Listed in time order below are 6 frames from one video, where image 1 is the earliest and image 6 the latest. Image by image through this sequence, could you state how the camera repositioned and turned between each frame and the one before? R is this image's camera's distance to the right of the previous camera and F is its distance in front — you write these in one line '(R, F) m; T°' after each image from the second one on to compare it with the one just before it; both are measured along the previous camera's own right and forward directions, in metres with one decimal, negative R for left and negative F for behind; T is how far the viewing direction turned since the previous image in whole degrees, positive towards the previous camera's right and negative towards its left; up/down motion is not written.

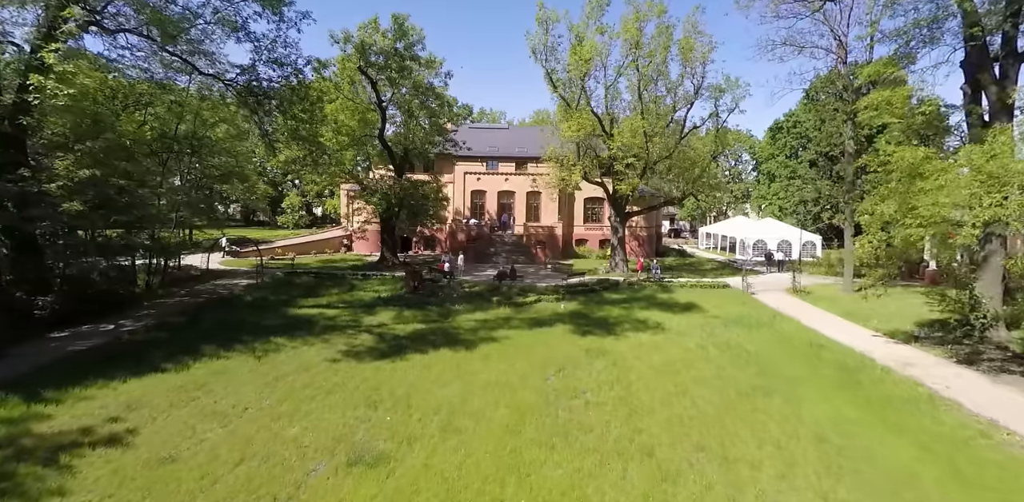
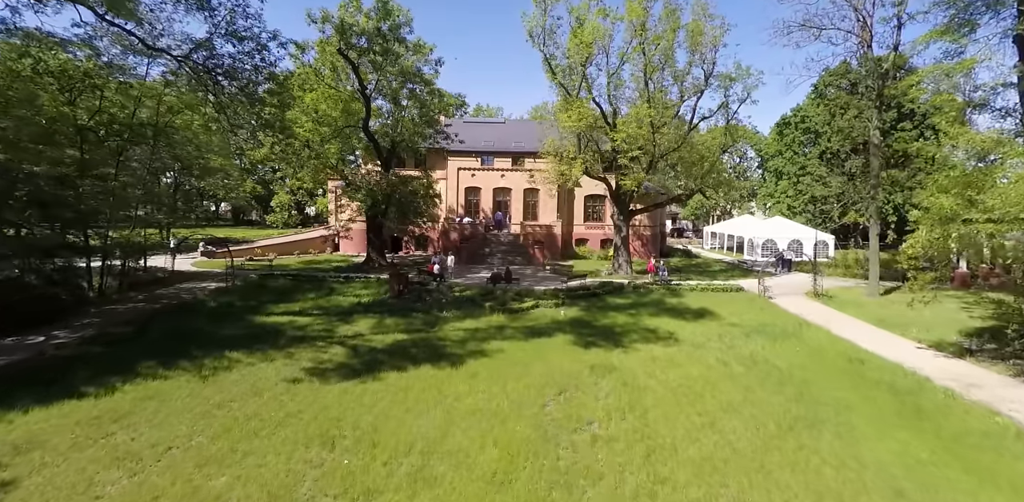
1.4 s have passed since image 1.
(+0.1, +2.0) m; 0°
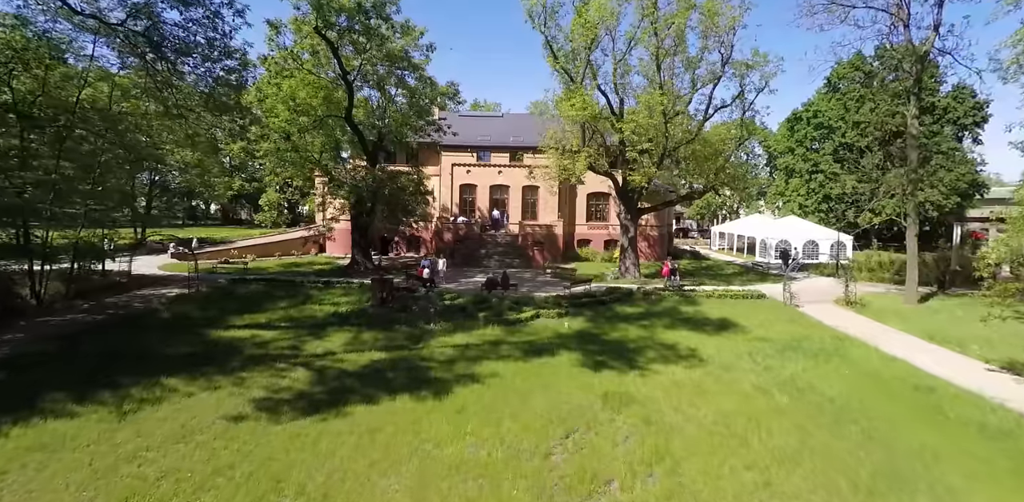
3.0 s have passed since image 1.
(0.0, +2.2) m; 0°
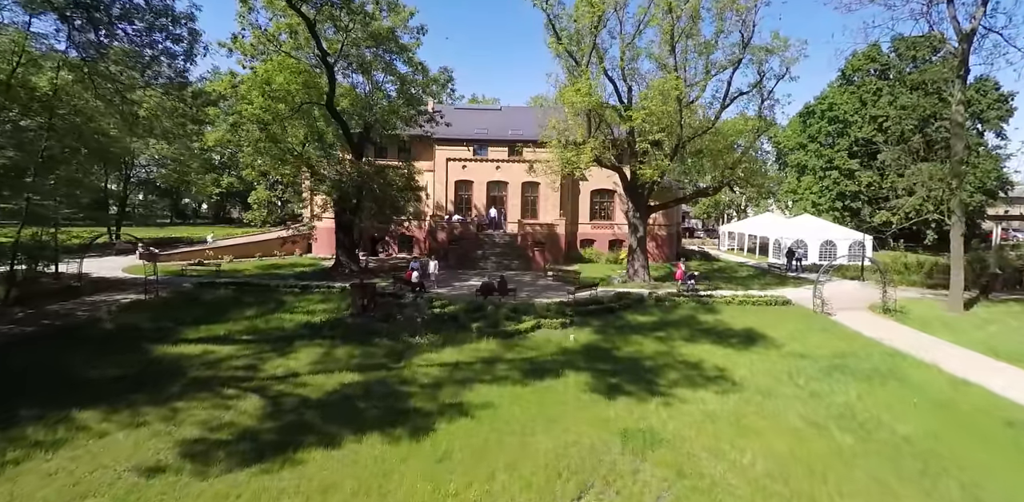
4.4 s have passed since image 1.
(0.0, +2.0) m; 0°
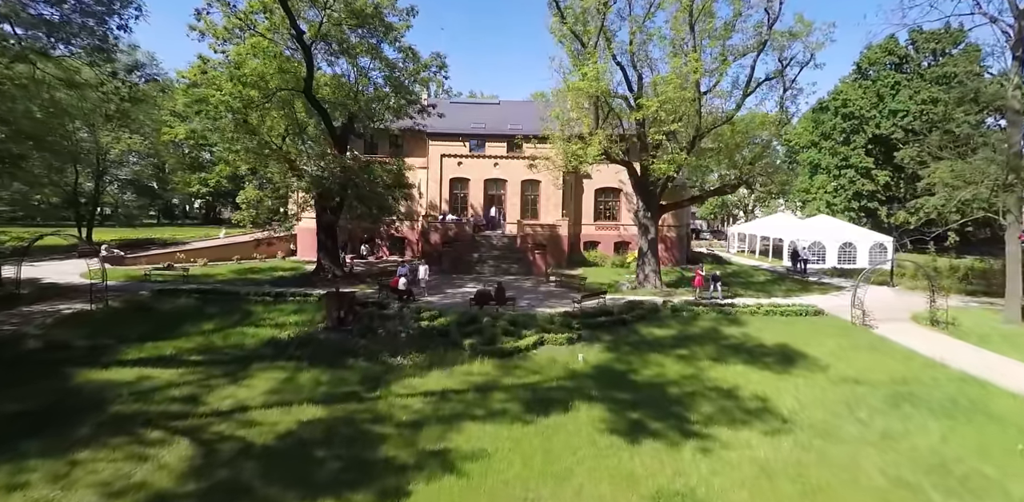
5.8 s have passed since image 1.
(0.0, +2.0) m; 0°
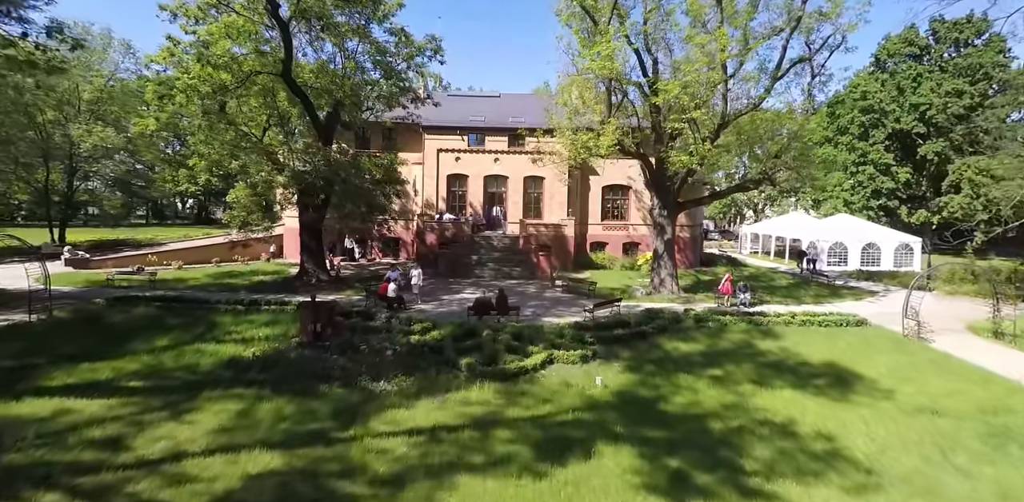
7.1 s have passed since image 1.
(-0.1, +1.9) m; 0°
